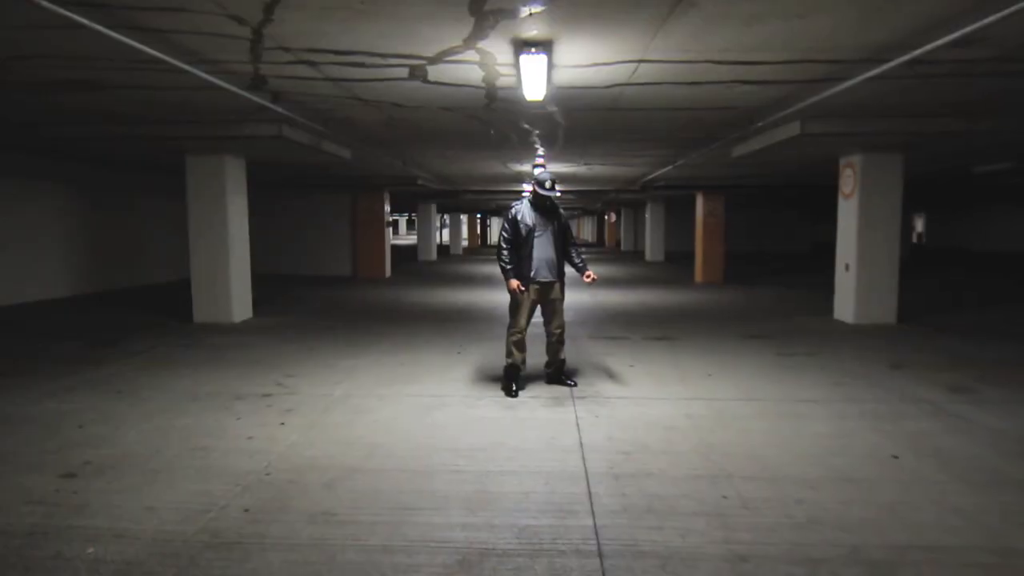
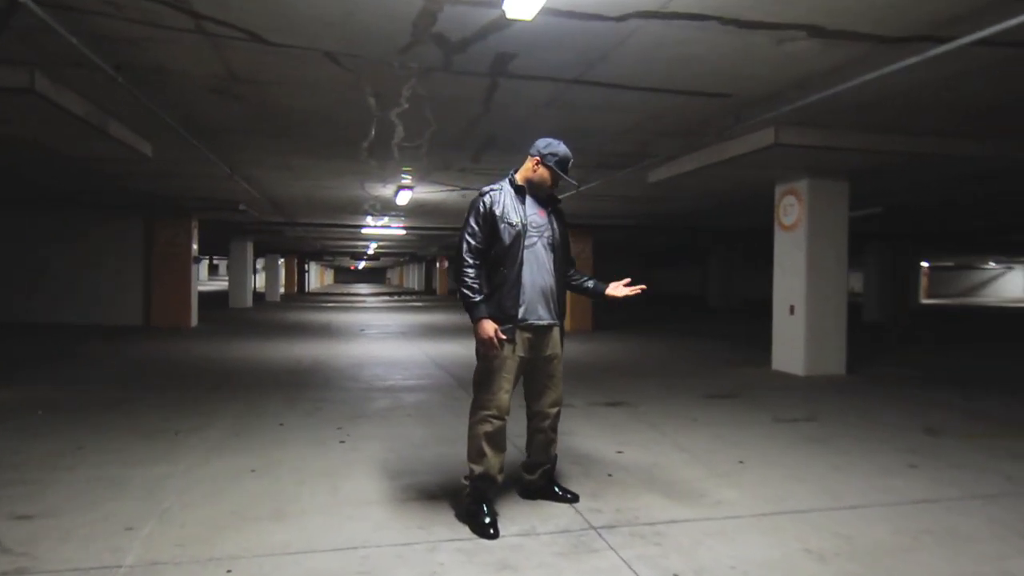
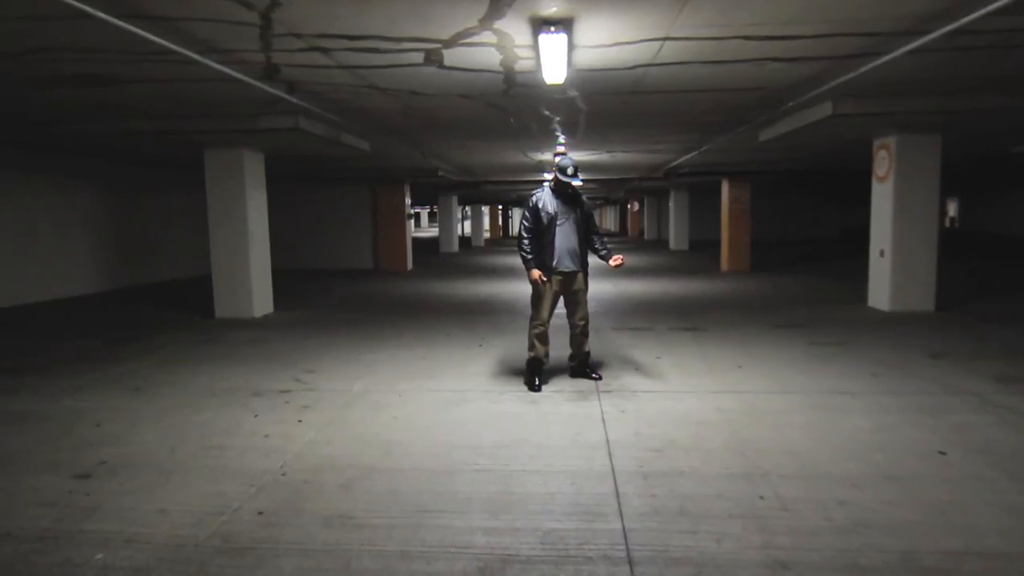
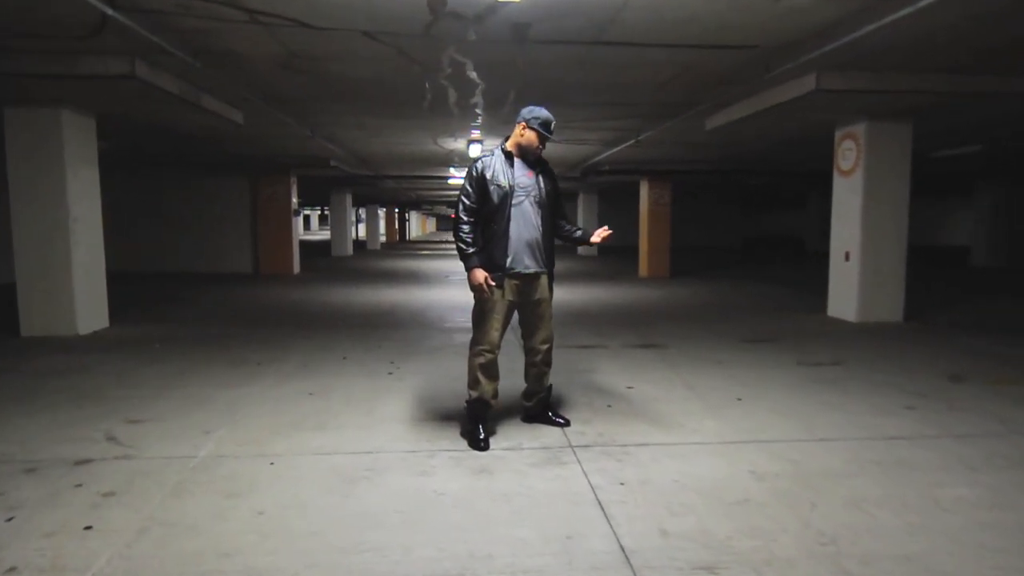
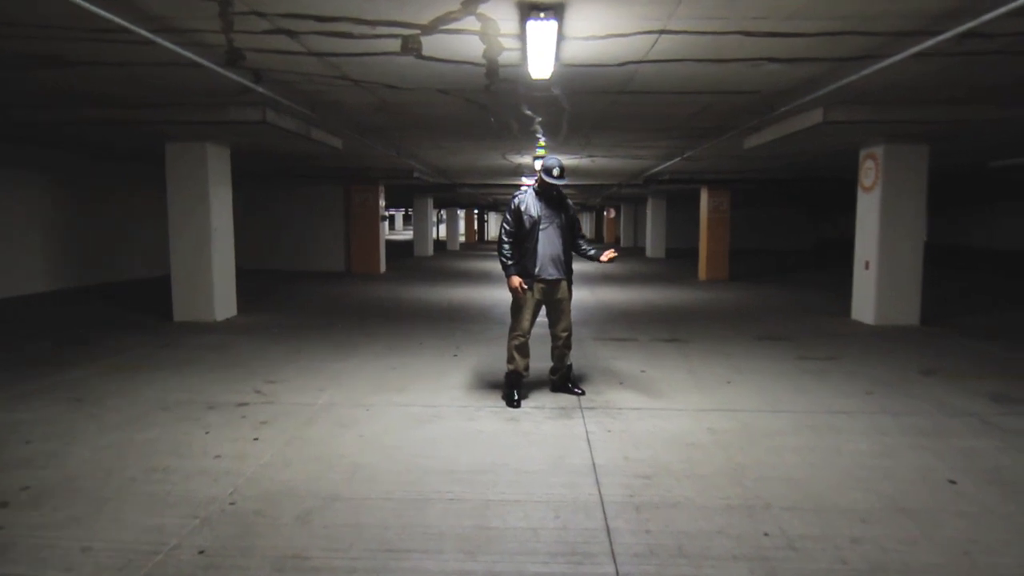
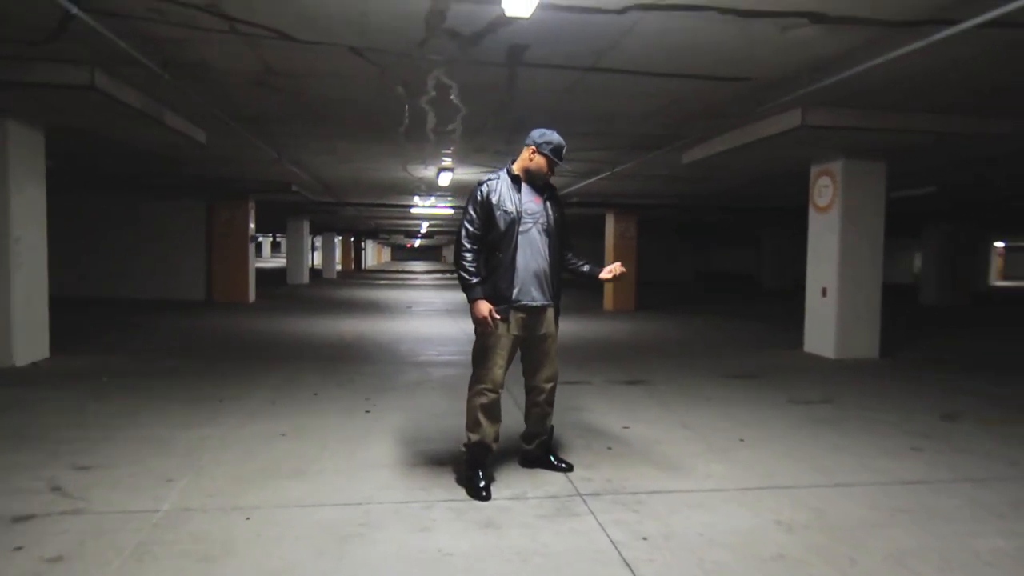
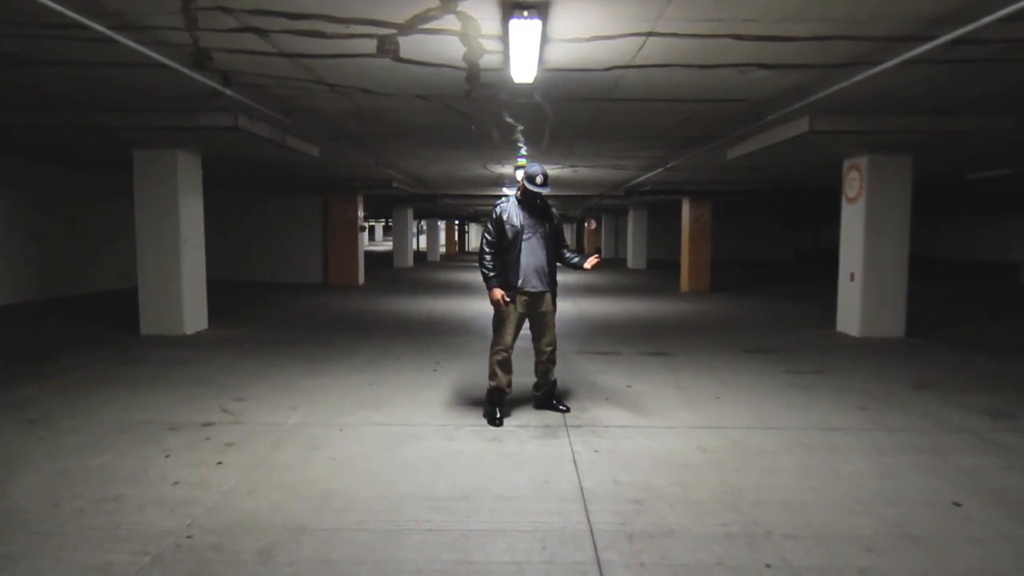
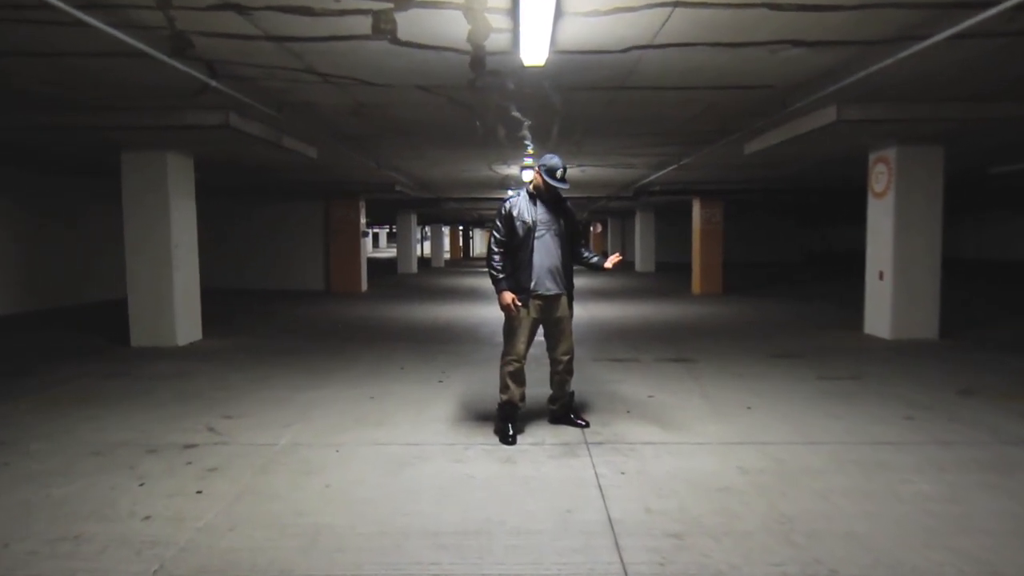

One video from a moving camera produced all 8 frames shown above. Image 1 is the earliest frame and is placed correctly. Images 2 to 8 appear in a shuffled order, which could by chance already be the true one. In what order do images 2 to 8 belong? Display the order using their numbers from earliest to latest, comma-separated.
3, 5, 7, 8, 4, 6, 2
